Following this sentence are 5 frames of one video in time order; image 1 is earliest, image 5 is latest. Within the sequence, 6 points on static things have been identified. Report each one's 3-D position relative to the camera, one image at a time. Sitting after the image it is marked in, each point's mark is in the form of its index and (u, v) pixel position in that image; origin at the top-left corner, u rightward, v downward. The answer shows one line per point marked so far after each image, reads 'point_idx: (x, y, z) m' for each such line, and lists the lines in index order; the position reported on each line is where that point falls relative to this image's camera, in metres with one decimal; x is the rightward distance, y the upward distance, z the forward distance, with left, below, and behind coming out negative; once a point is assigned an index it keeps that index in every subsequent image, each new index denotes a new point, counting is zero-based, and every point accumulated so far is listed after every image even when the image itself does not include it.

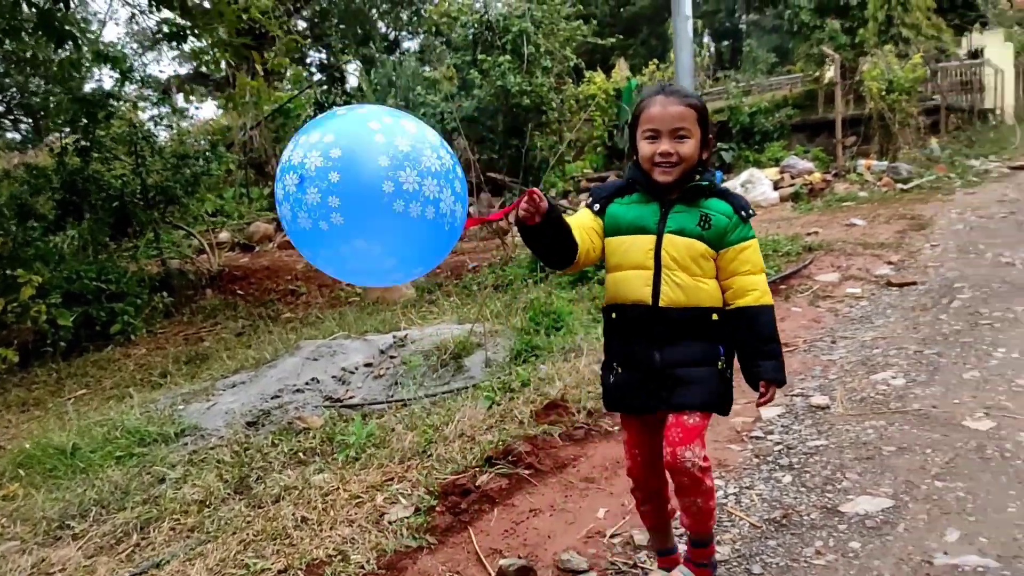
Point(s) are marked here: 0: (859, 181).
0: (+3.8, +1.2, +9.7) m
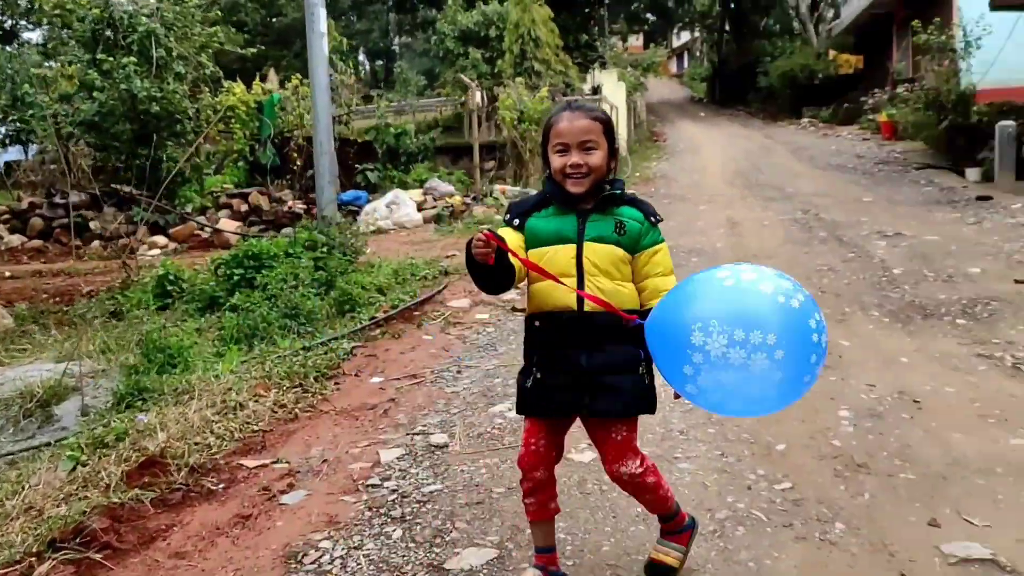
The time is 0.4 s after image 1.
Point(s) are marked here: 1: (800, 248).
0: (-0.2, +0.9, +10.2) m
1: (+2.3, +0.3, +7.1) m
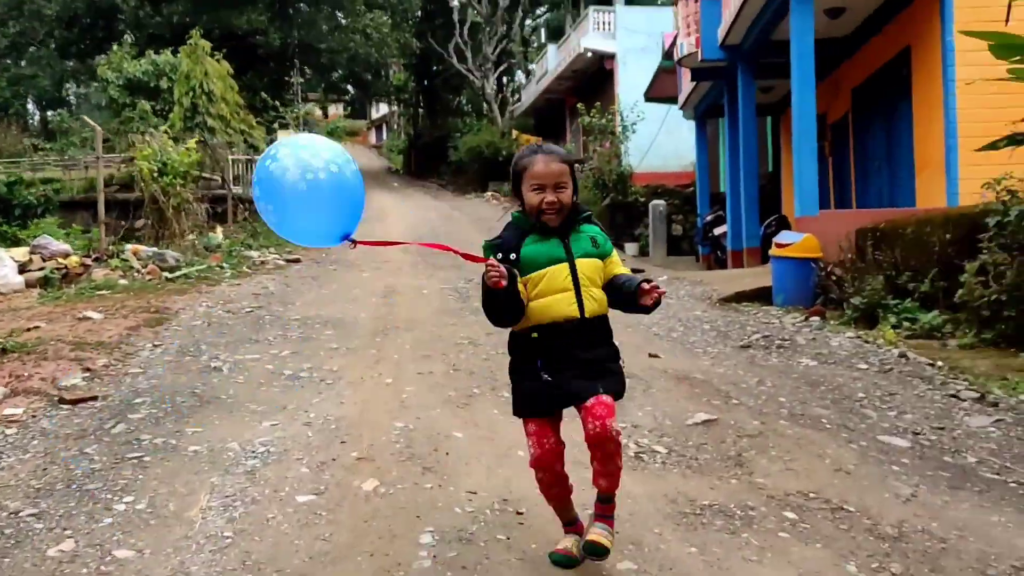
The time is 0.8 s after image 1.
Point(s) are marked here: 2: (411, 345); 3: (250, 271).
0: (-3.8, +0.2, +8.7) m
1: (-0.5, -0.2, +6.6) m
2: (-0.6, -0.3, +5.4) m
3: (-2.9, +0.2, +9.8) m
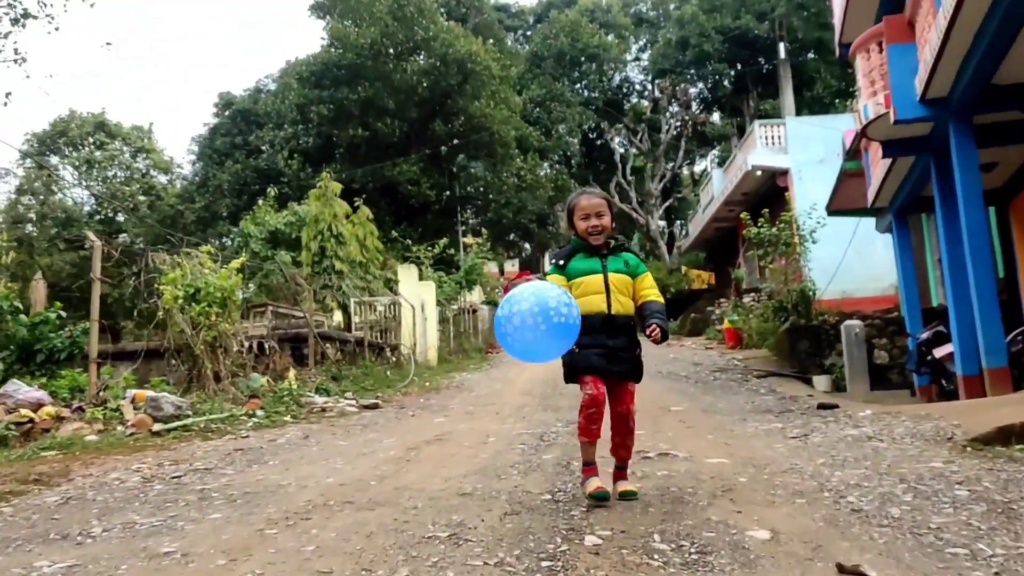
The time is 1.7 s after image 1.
0: (-3.0, -1.0, +6.6) m
1: (-0.2, -0.8, +3.8) m
2: (-0.6, -0.8, +2.6) m
3: (-1.9, -1.1, +7.4) m
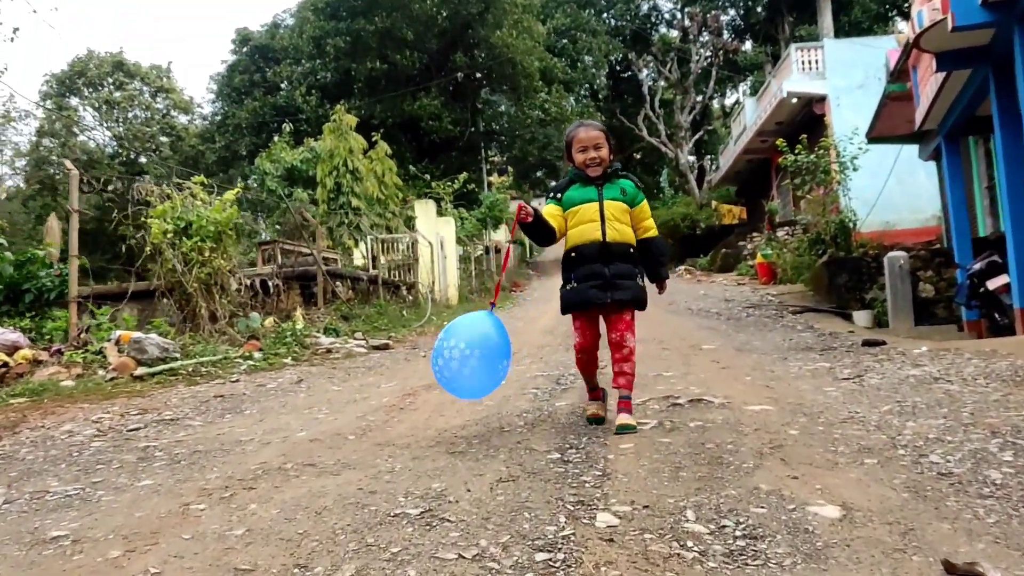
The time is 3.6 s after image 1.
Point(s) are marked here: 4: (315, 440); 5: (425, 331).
0: (-2.9, -0.5, +6.1) m
1: (-0.2, -0.5, +3.2) m
2: (-0.6, -0.5, +2.0) m
3: (-1.7, -0.6, +6.9) m
4: (-0.7, -0.5, +3.2) m
5: (-1.0, -0.5, +10.8) m
